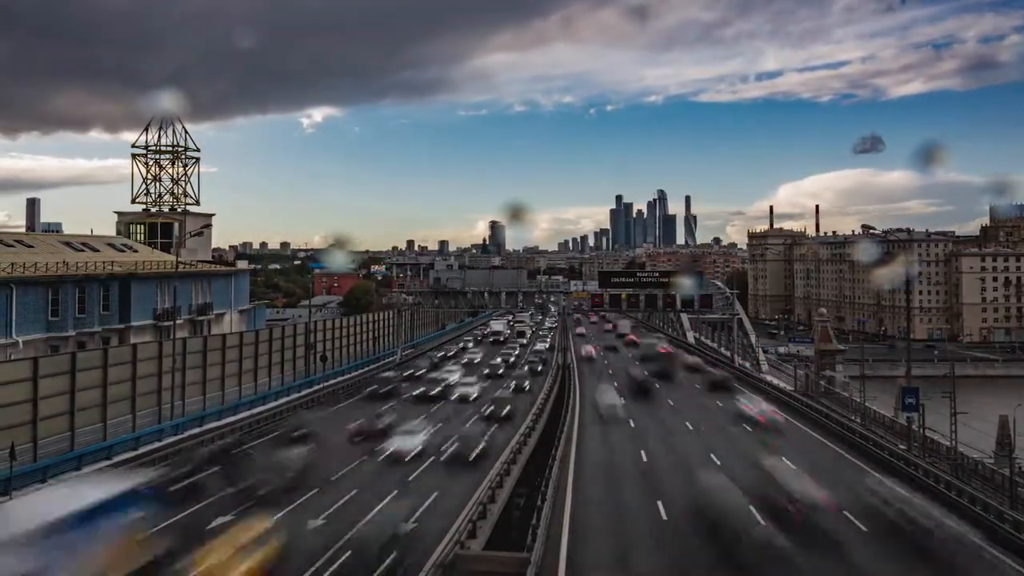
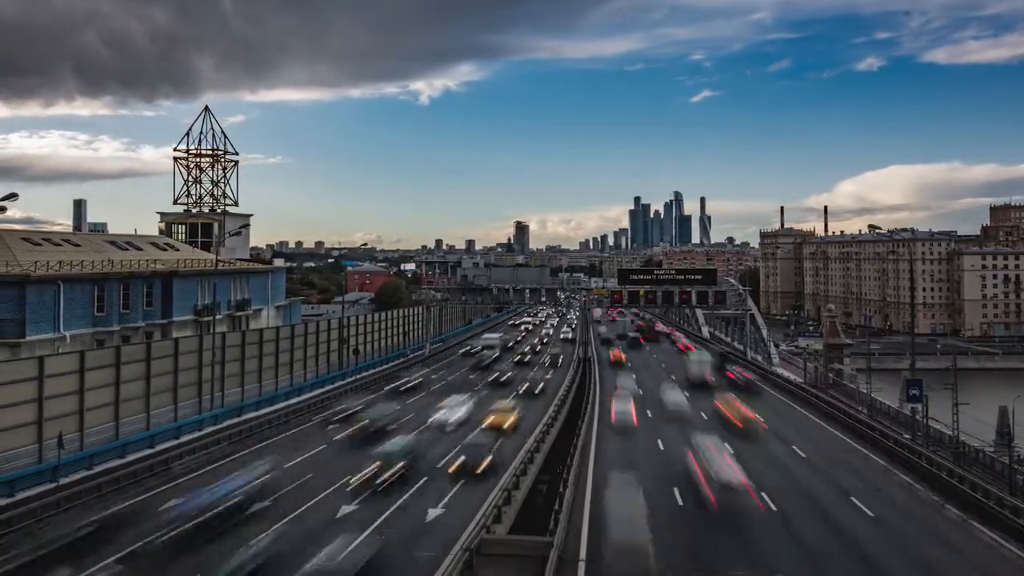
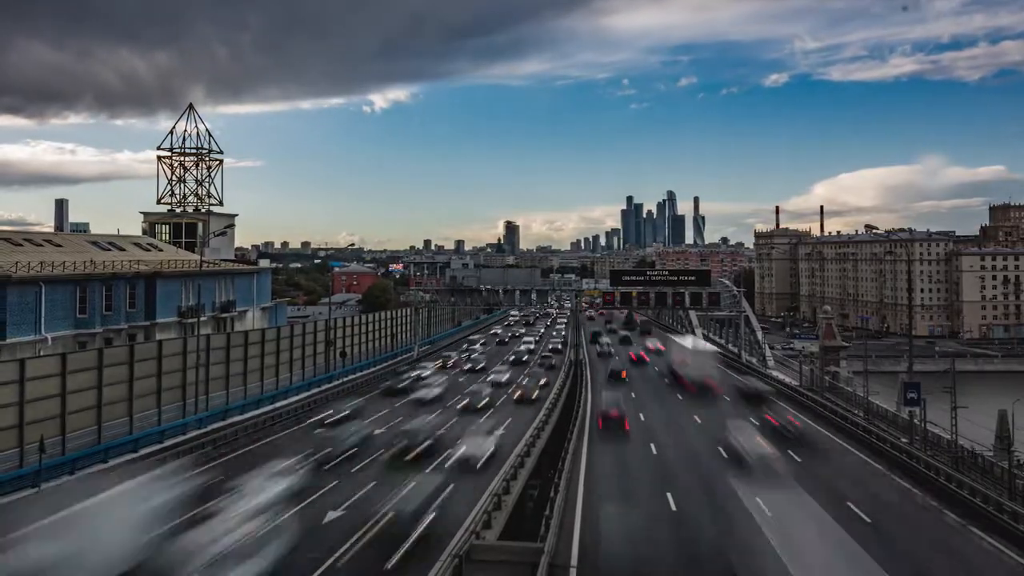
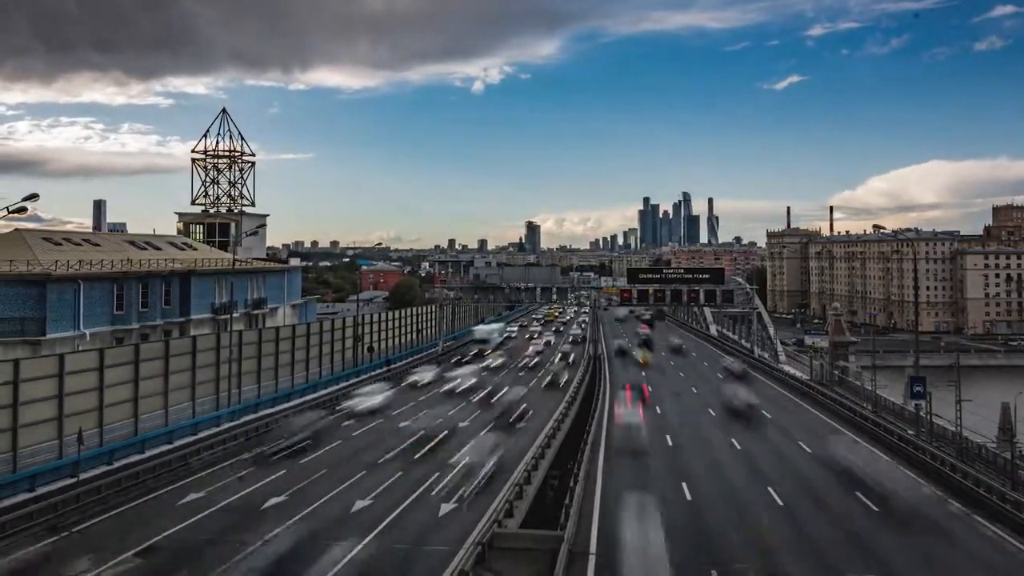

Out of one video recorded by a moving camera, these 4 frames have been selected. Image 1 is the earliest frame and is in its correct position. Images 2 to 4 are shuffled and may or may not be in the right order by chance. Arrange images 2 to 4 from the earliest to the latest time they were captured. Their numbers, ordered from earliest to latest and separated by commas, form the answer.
3, 2, 4
